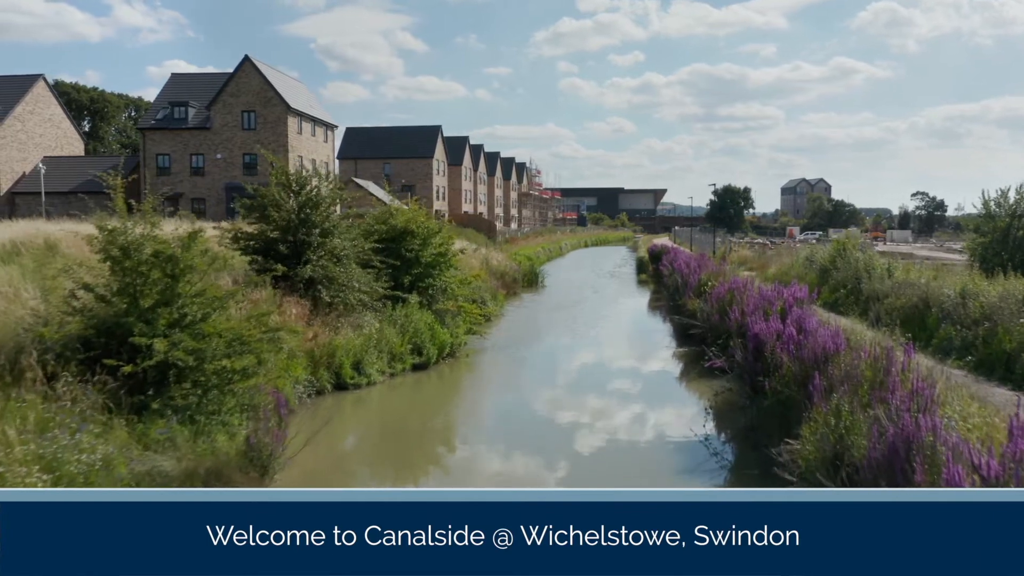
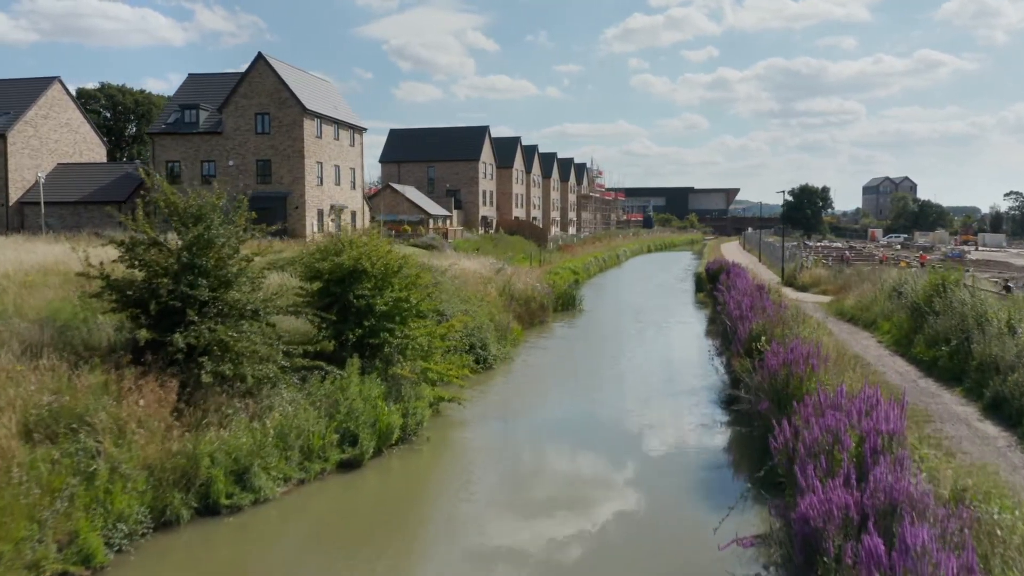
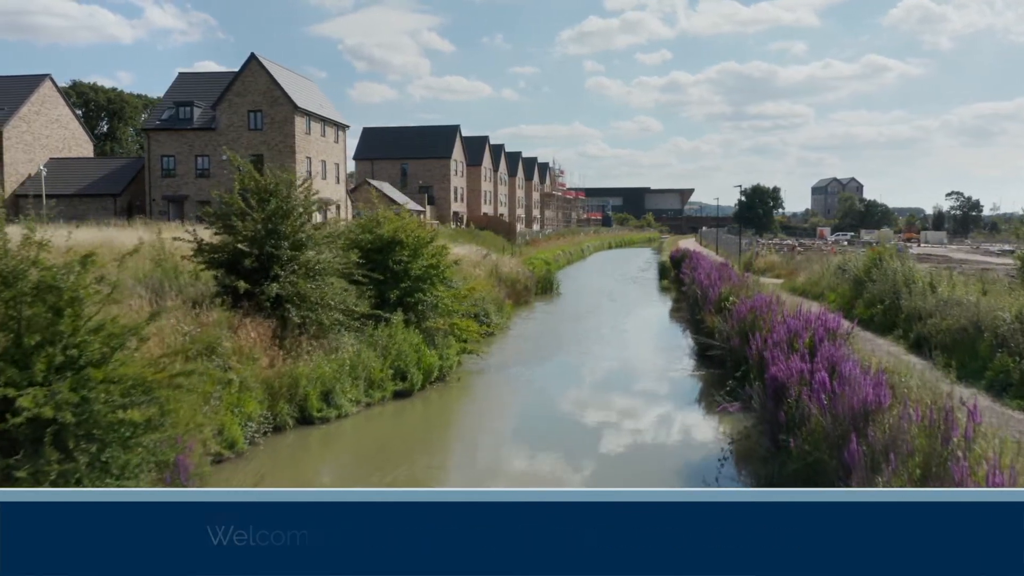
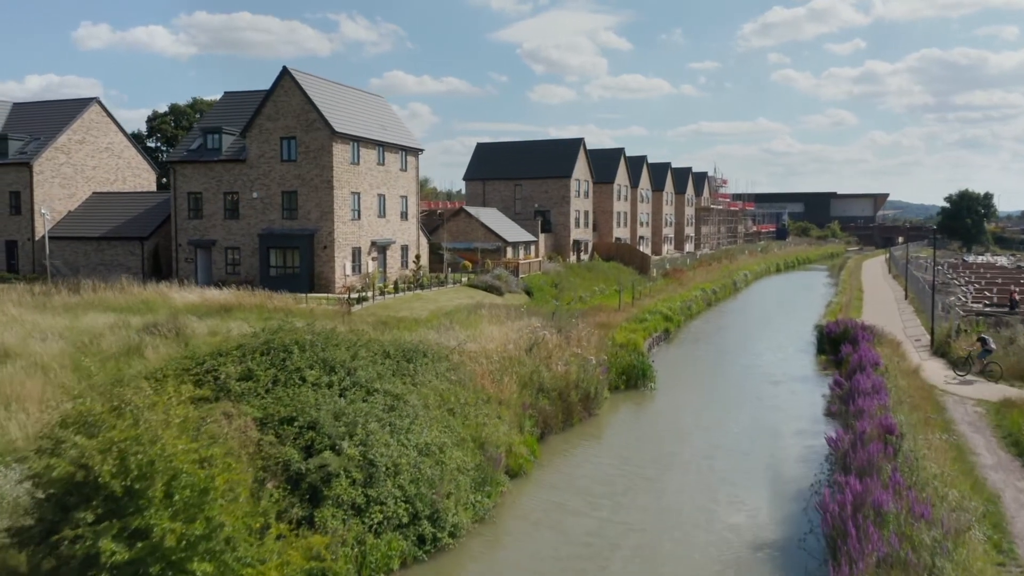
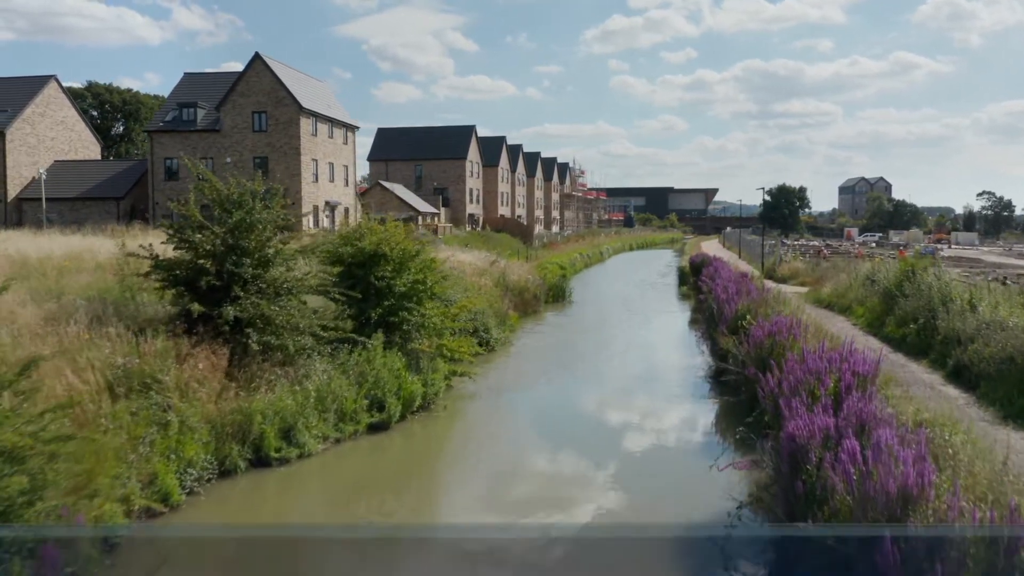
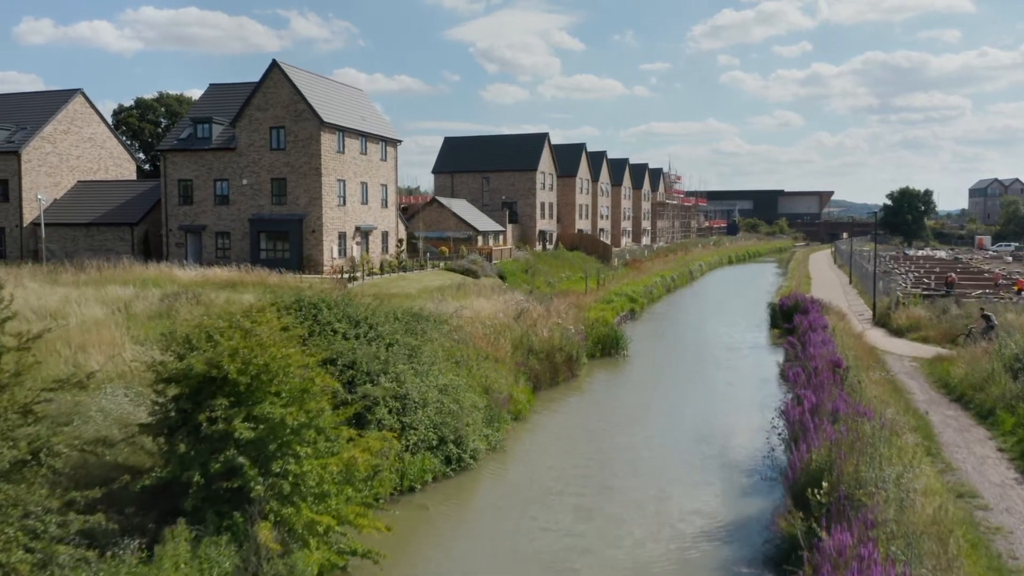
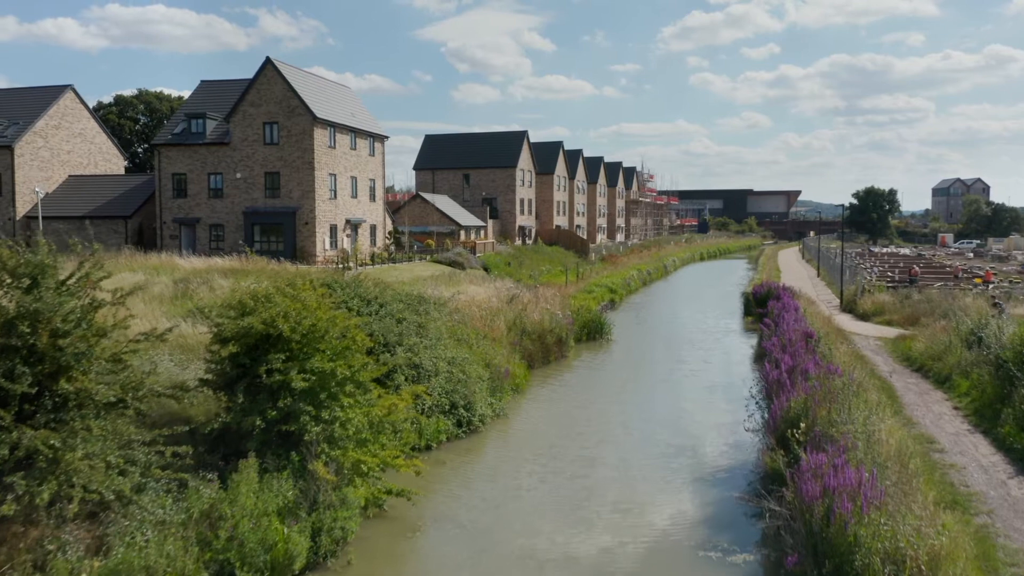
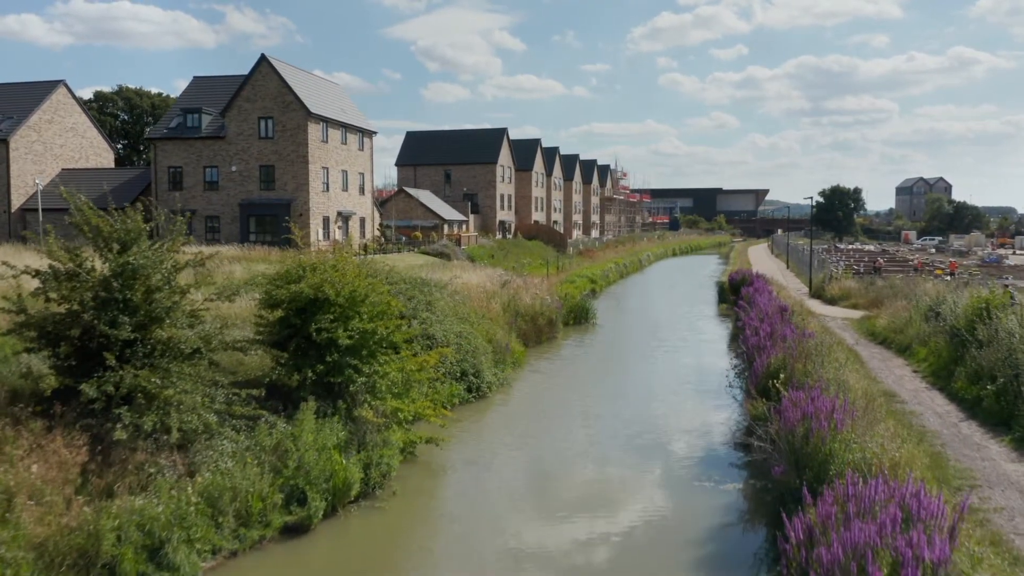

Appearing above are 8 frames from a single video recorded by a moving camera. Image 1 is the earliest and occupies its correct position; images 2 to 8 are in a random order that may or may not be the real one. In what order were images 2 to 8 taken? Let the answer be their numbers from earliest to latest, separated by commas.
3, 5, 2, 8, 7, 6, 4
